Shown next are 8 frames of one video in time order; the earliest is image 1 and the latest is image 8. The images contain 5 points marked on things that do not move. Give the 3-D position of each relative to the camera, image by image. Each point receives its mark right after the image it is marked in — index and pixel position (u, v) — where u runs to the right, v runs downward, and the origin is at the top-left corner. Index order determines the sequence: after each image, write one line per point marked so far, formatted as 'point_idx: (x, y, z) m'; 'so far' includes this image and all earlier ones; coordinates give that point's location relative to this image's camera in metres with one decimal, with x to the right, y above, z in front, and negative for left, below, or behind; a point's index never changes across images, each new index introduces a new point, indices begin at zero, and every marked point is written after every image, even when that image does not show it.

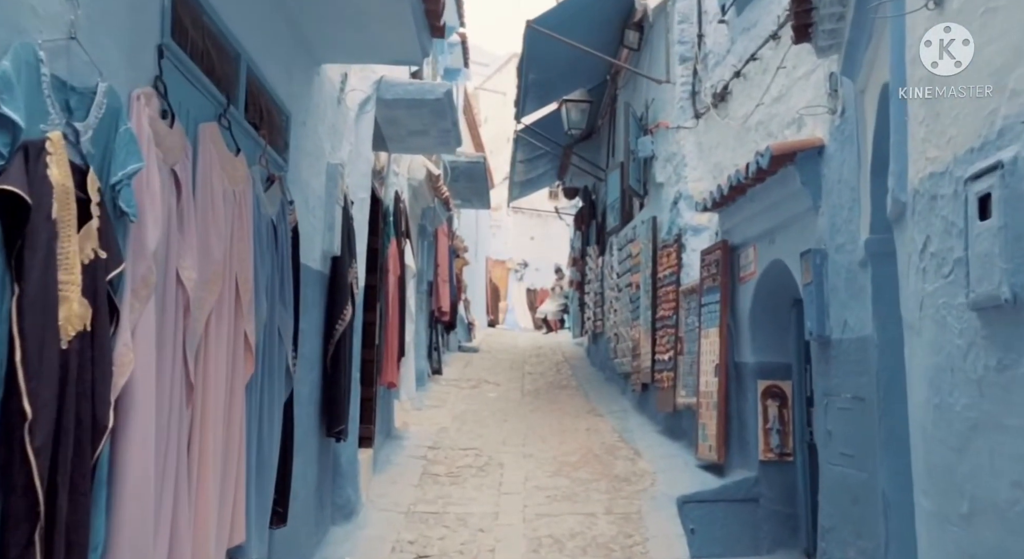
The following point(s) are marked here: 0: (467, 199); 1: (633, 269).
0: (-0.8, +1.4, +16.5) m
1: (+1.4, +0.1, +10.7) m
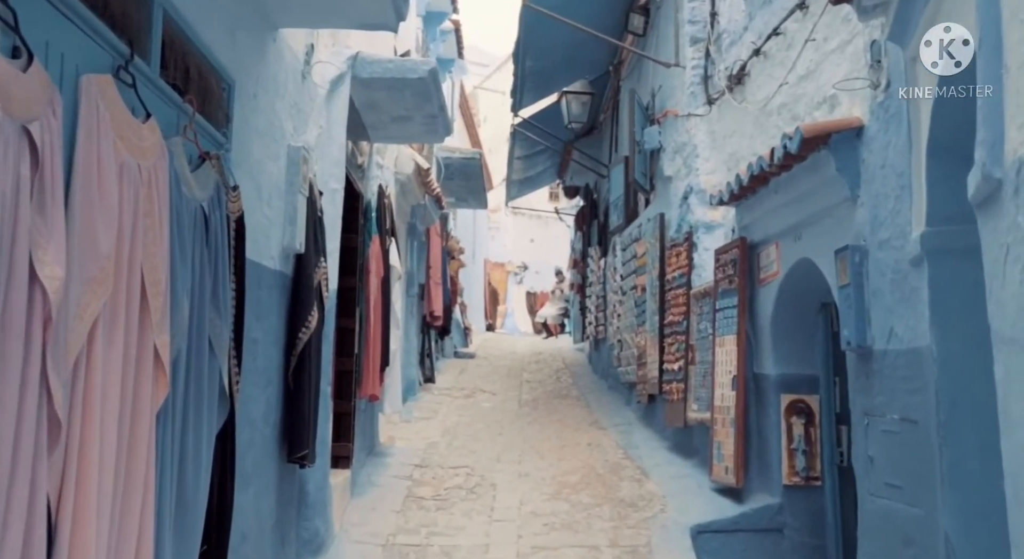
0: (-0.8, +1.4, +15.7) m
1: (+1.3, +0.1, +9.9) m
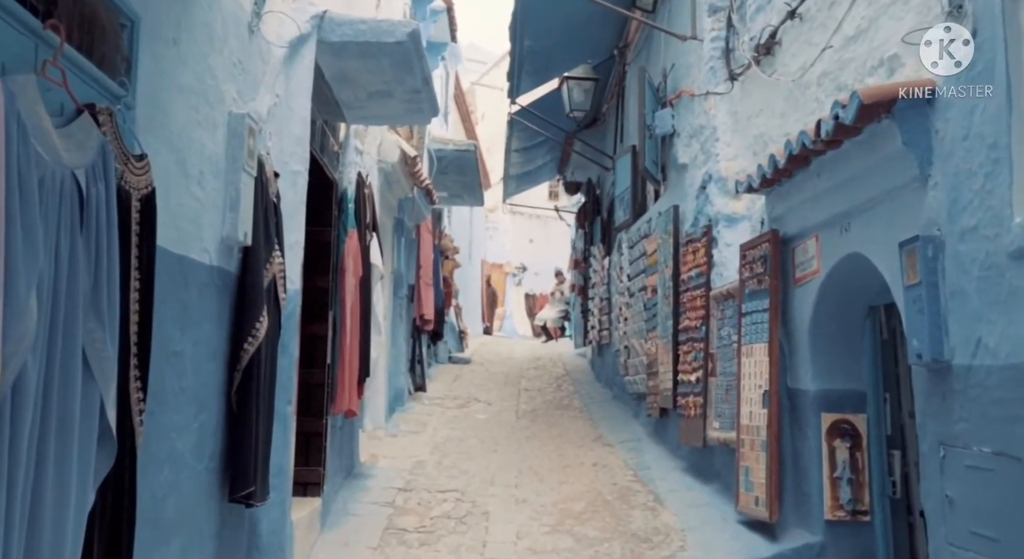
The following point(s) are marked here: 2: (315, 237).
0: (-0.9, +1.4, +14.8) m
1: (+1.3, +0.1, +9.0) m
2: (-1.4, +0.3, +6.5) m
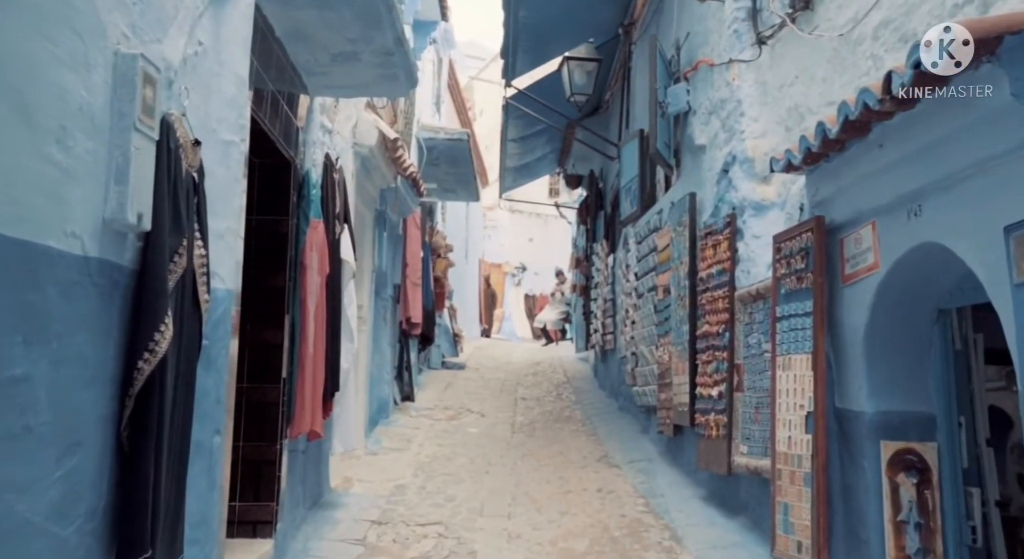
0: (-0.9, +1.4, +13.8) m
1: (+1.3, +0.1, +8.0) m
2: (-1.5, +0.3, +5.5) m
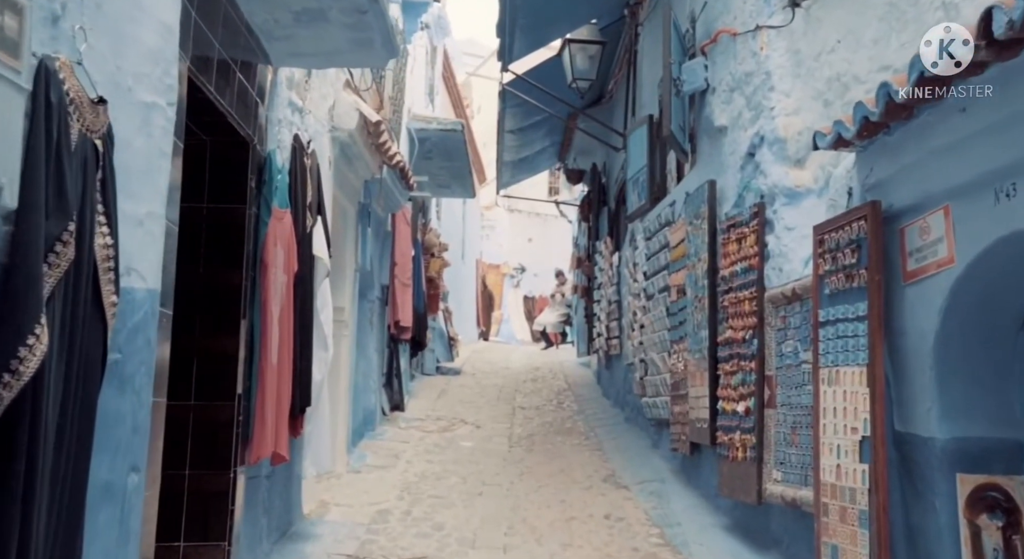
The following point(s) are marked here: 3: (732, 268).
0: (-1.0, +1.4, +13.0) m
1: (+1.2, +0.1, +7.2) m
2: (-1.5, +0.3, +4.7) m
3: (+1.3, +0.1, +5.7) m
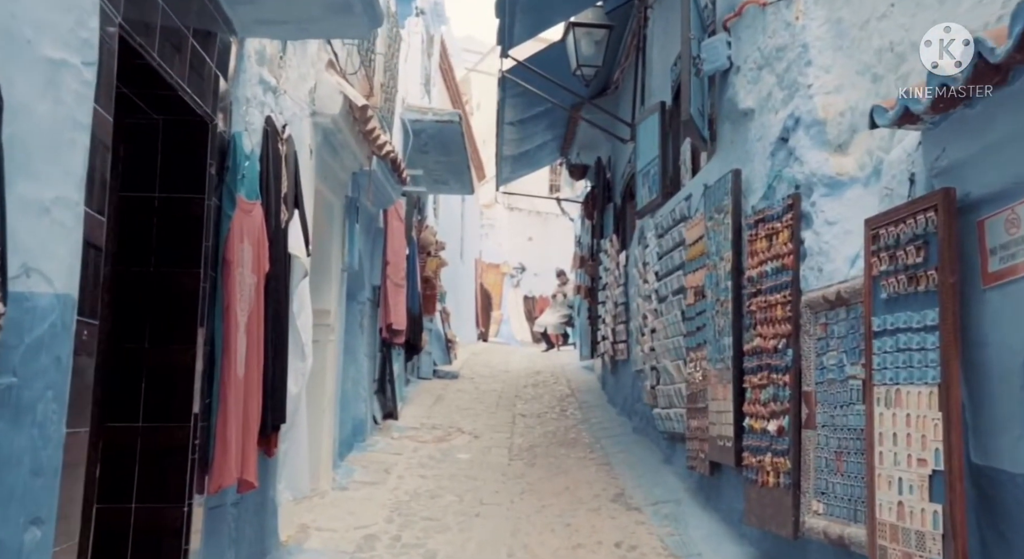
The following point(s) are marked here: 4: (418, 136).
0: (-1.0, +1.4, +12.4) m
1: (+1.2, +0.1, +6.5) m
2: (-1.5, +0.3, +4.0) m
3: (+1.4, +0.1, +5.0) m
4: (-1.1, +1.7, +10.8) m
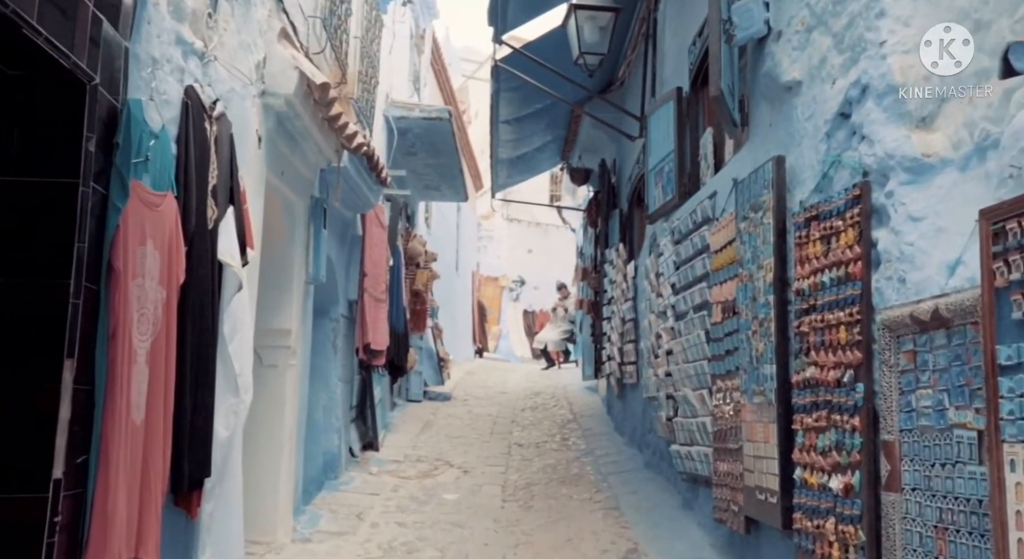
0: (-1.0, +1.2, +11.3) m
1: (+1.2, 0.0, +5.5) m
2: (-1.5, +0.3, +3.0) m
3: (+1.3, 0.0, +4.0) m
4: (-1.2, +1.5, +9.7) m
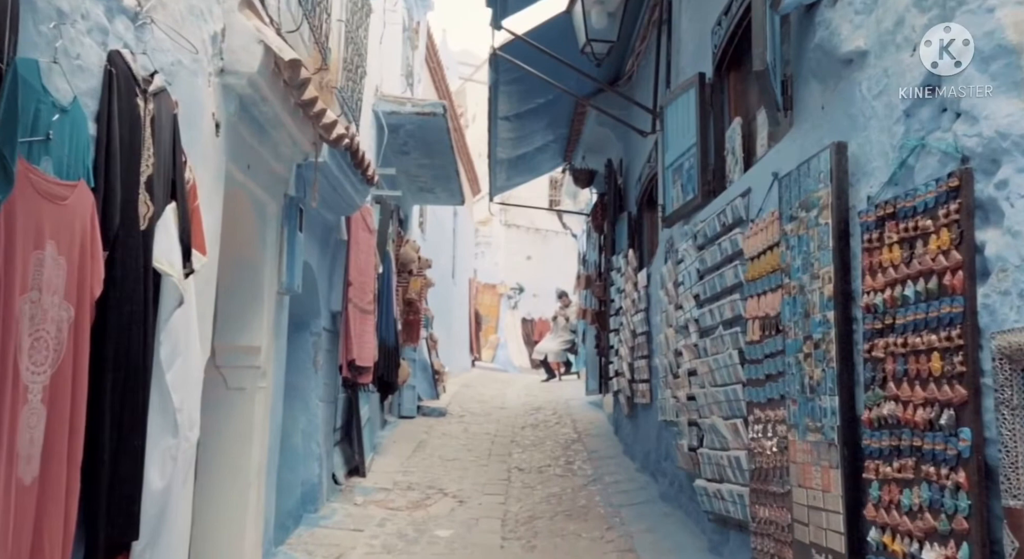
0: (-1.0, +1.1, +10.5) m
1: (+1.2, 0.0, +4.7) m
2: (-1.5, +0.2, +2.2) m
3: (+1.3, 0.0, +3.2) m
4: (-1.2, +1.4, +9.0) m
